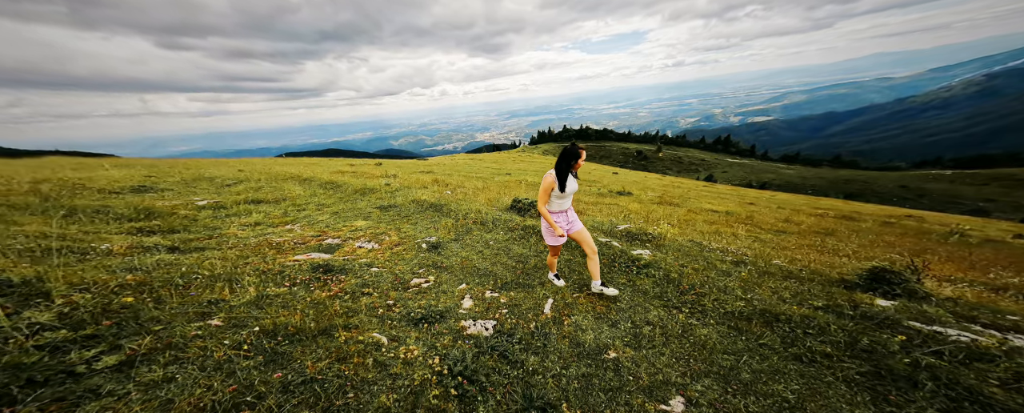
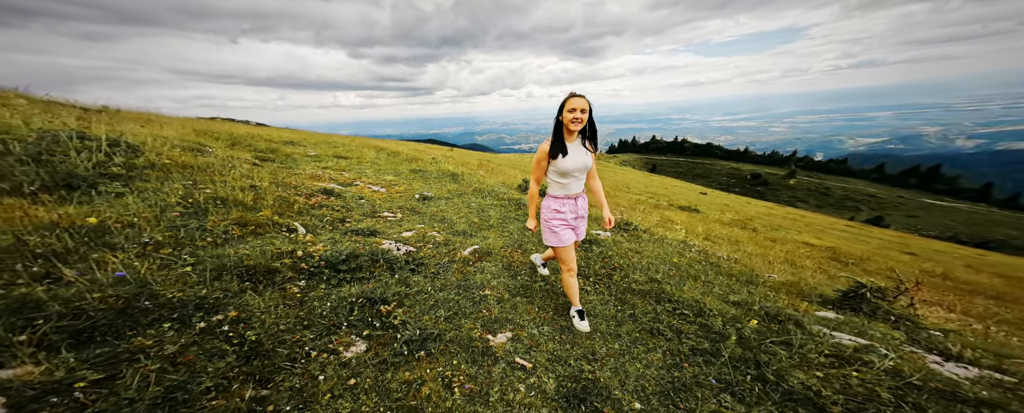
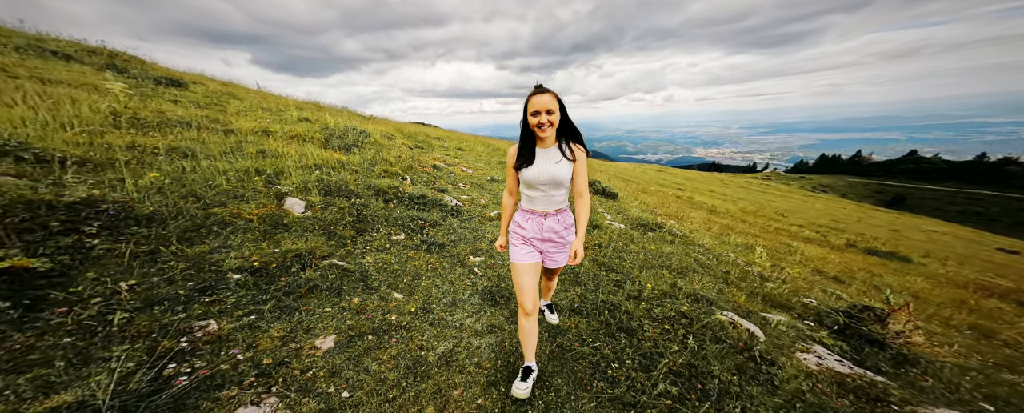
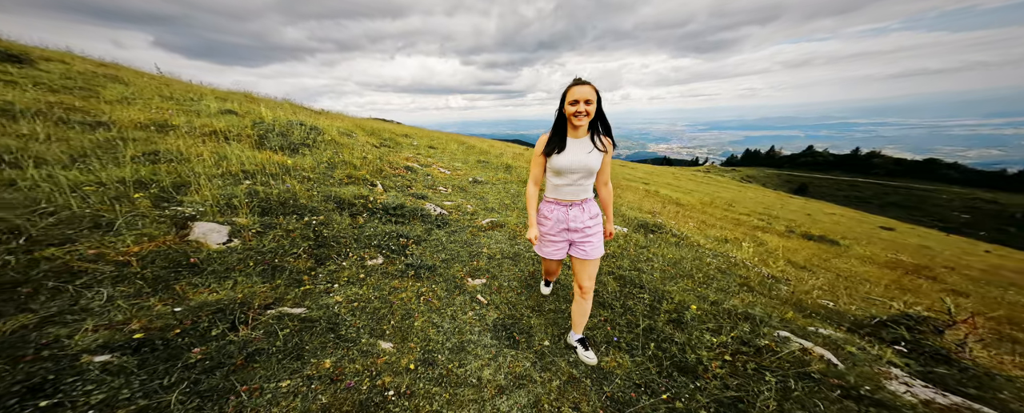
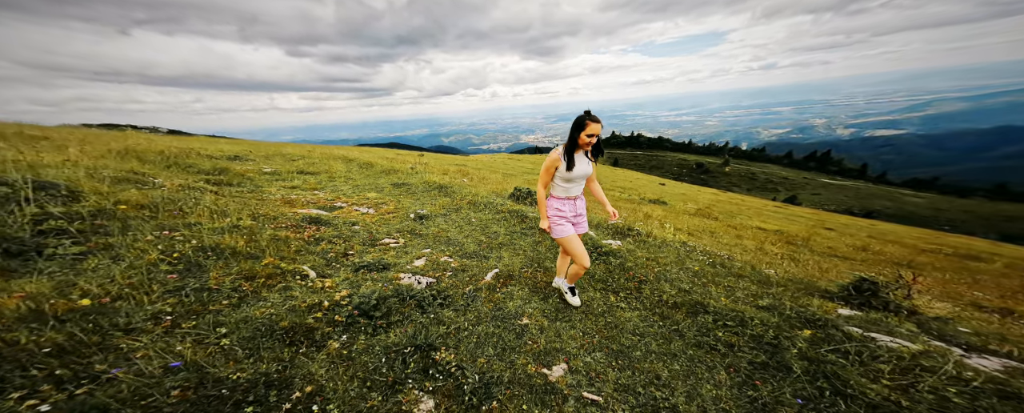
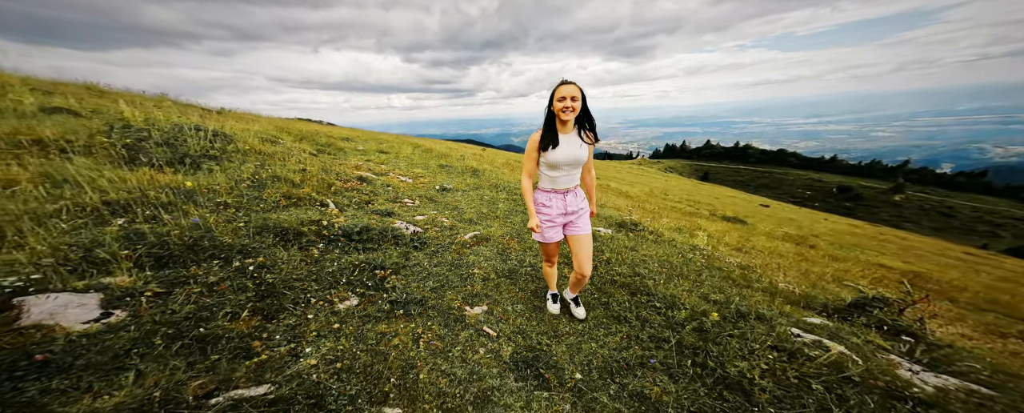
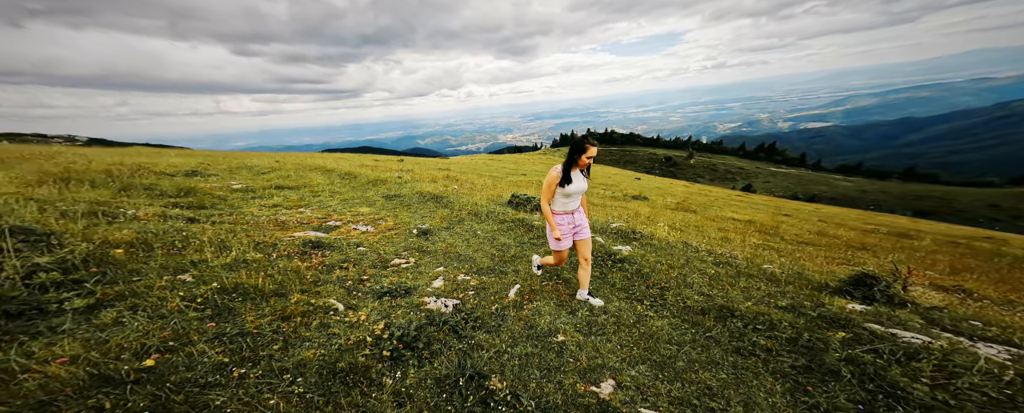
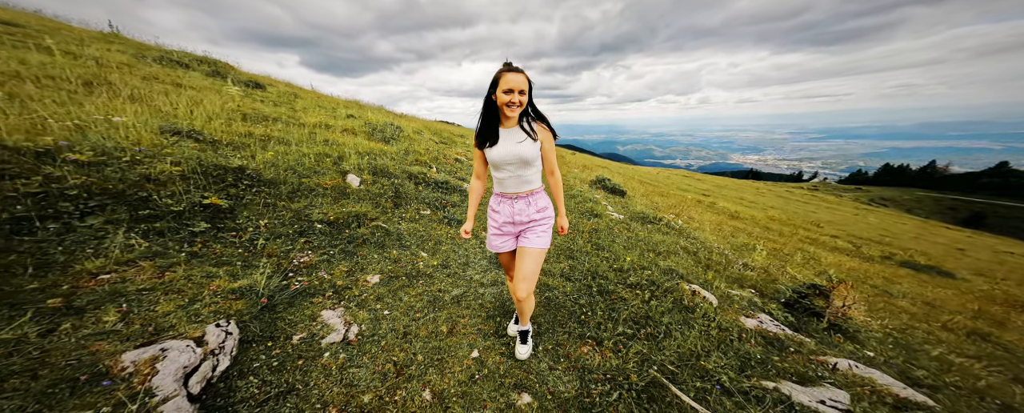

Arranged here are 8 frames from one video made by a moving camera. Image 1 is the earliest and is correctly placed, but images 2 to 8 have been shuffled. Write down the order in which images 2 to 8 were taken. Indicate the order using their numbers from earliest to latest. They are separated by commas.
7, 5, 2, 6, 4, 3, 8
